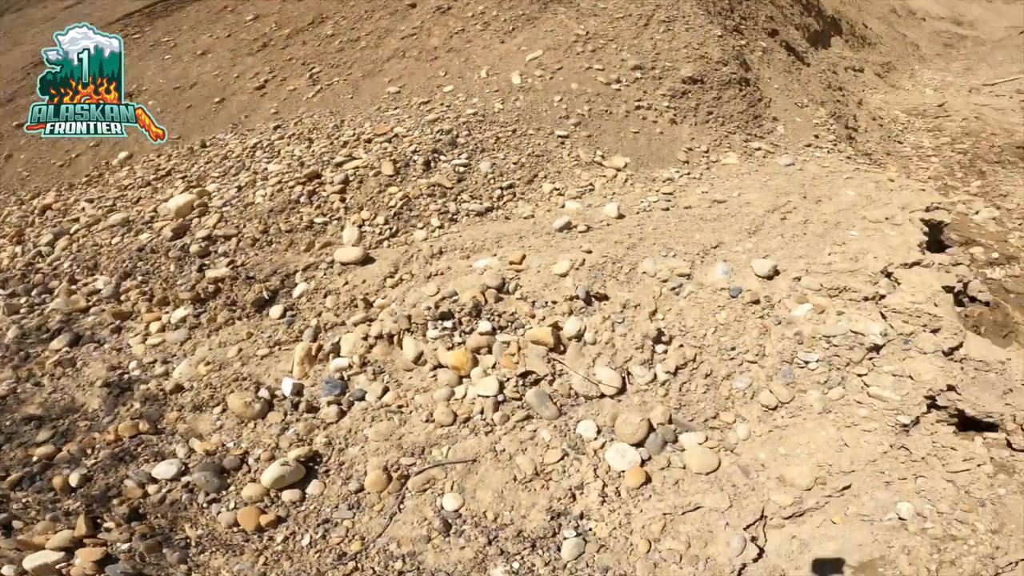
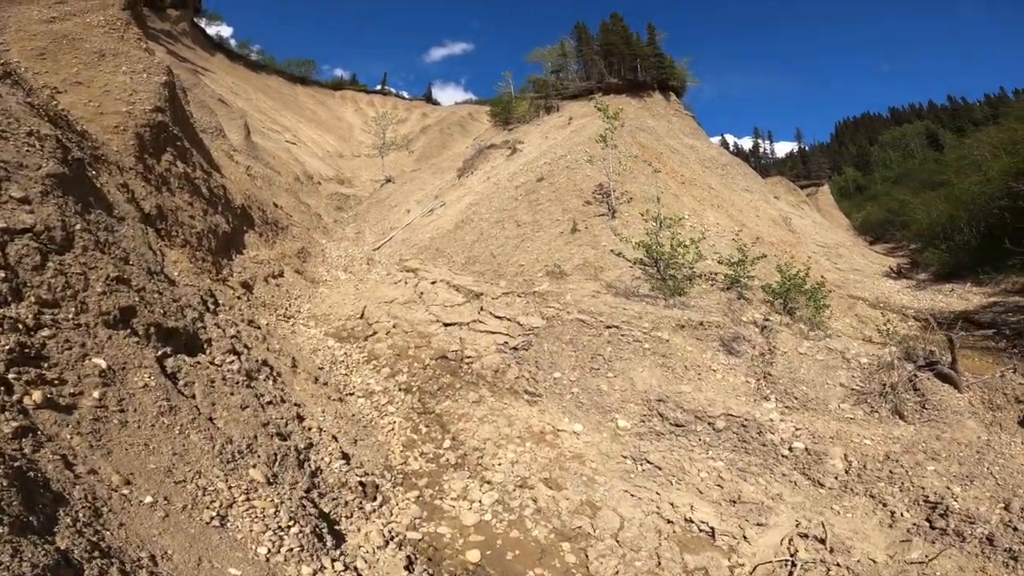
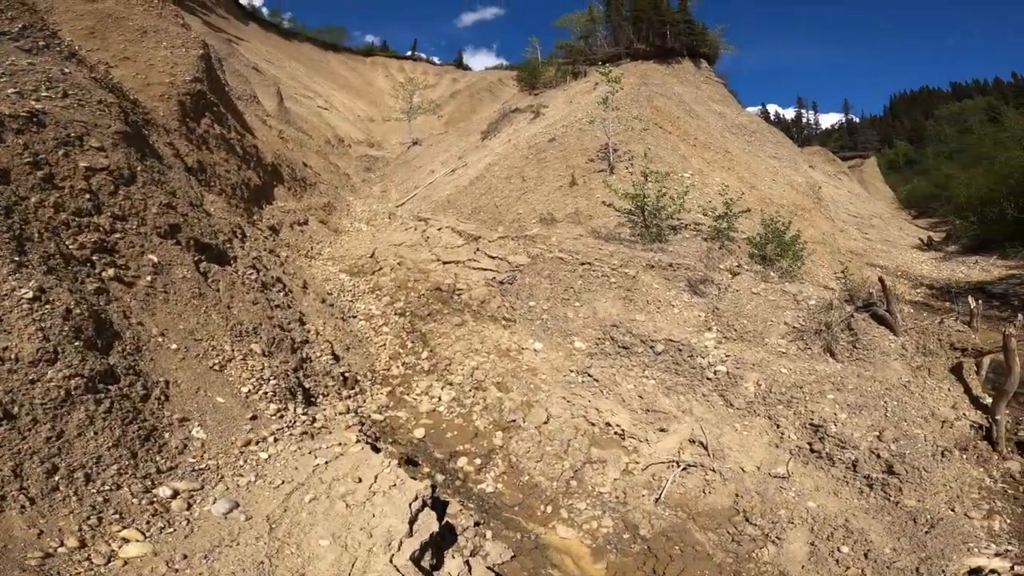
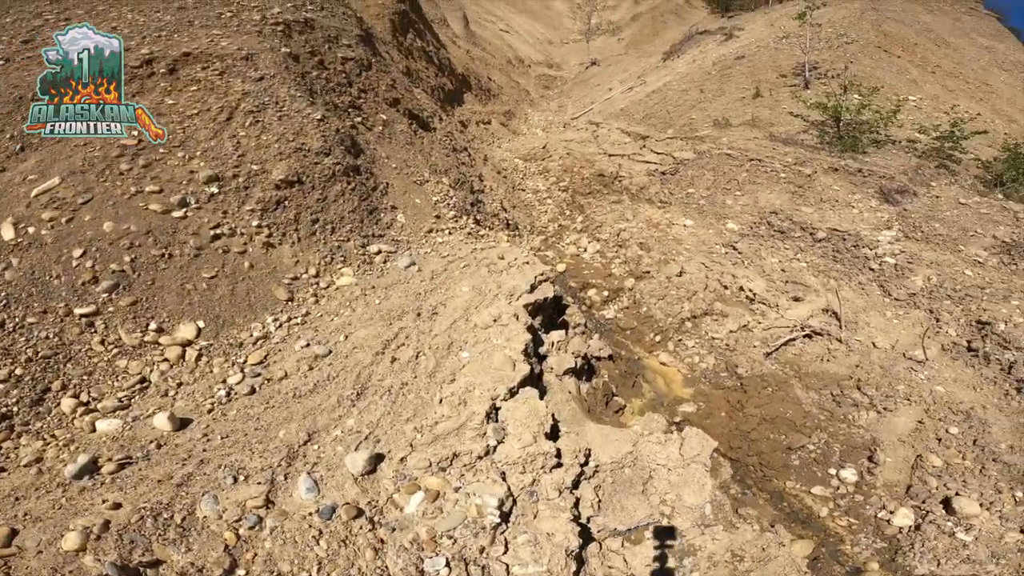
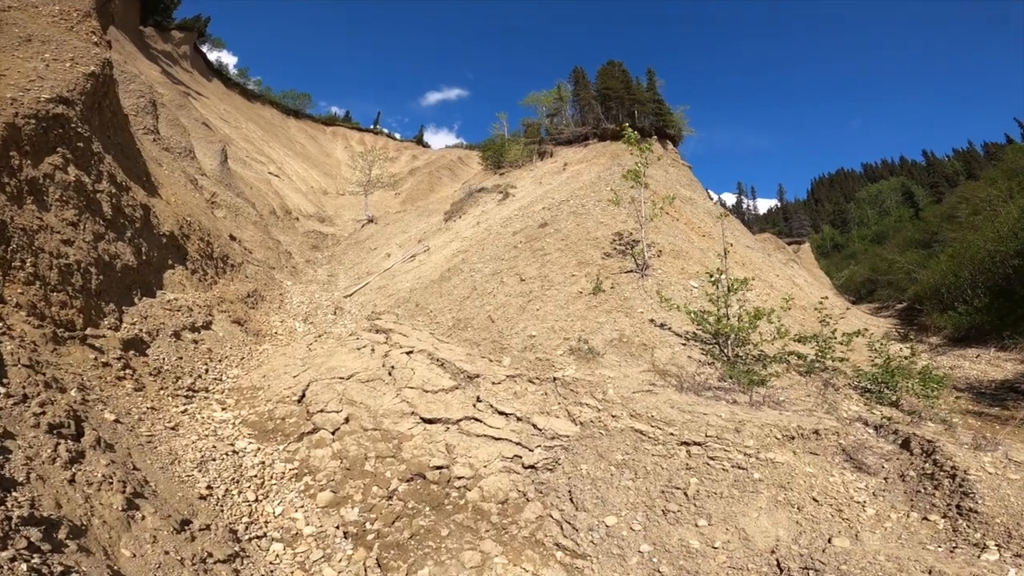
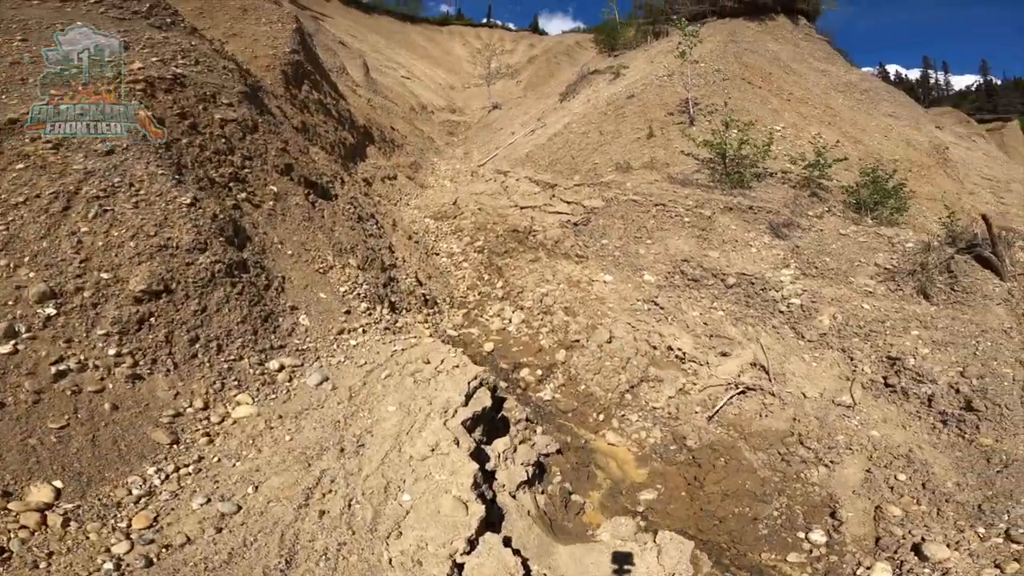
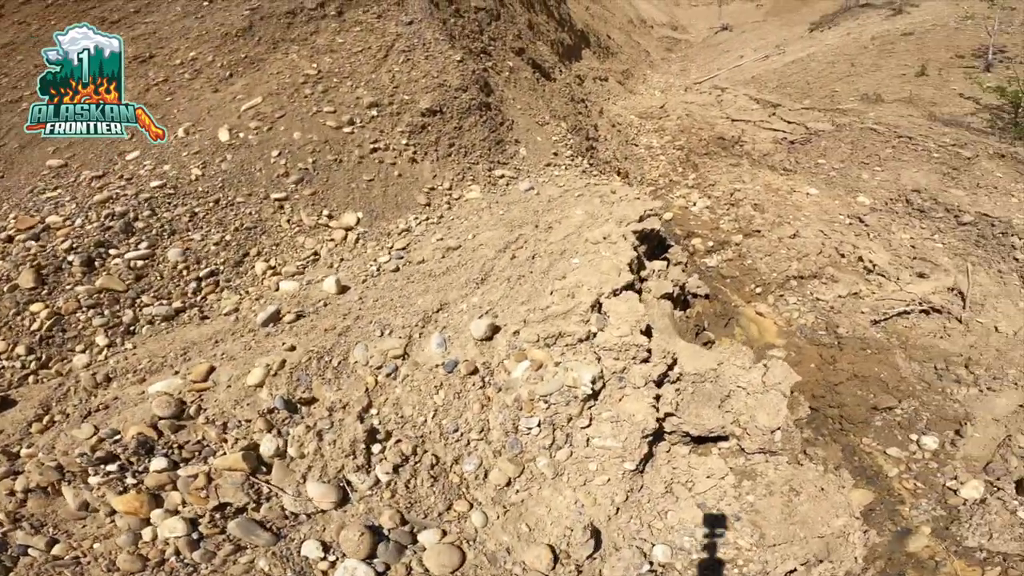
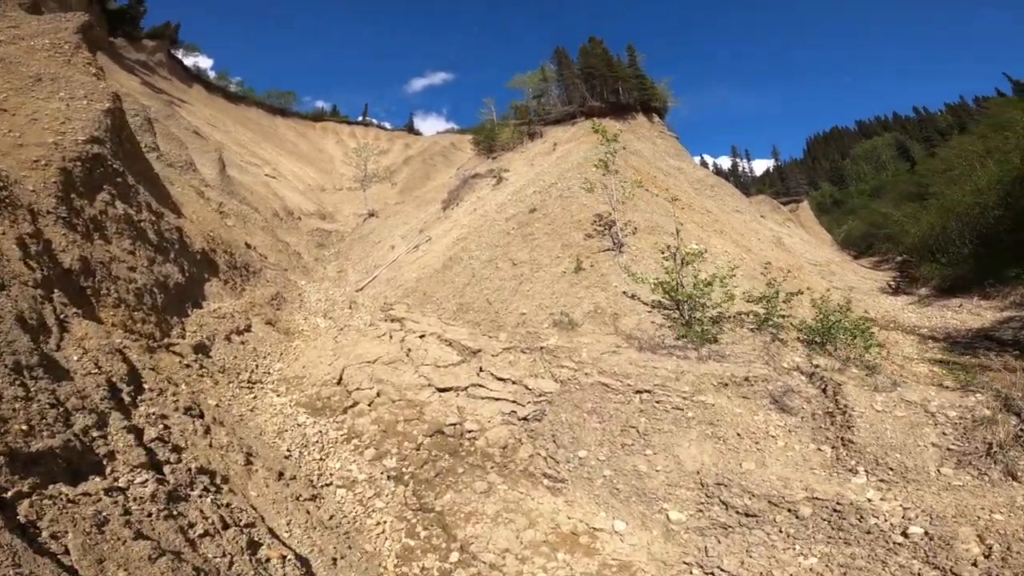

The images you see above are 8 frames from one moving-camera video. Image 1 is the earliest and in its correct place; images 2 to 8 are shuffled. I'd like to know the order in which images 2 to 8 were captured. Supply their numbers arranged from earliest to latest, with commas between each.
7, 4, 6, 3, 2, 8, 5
